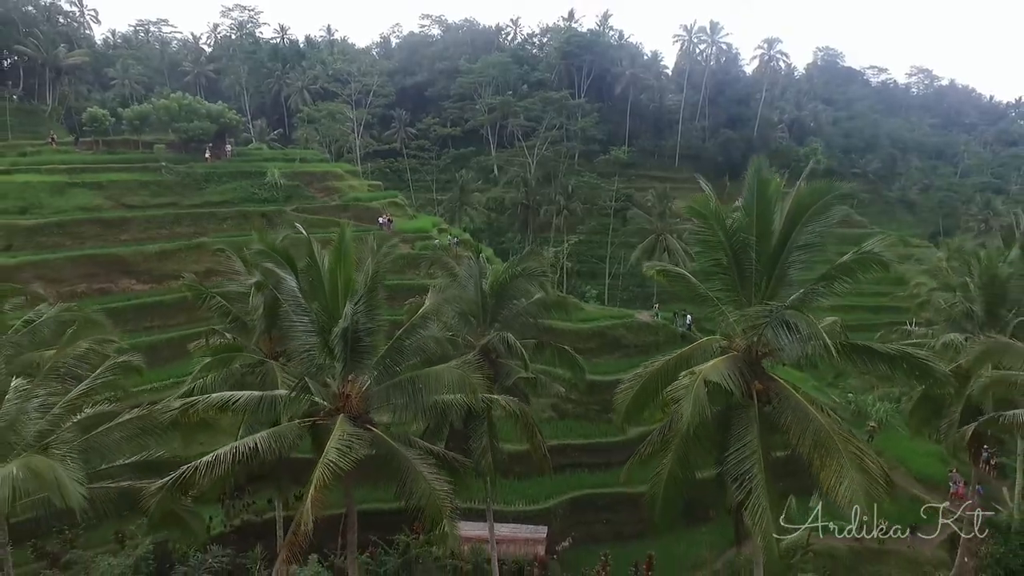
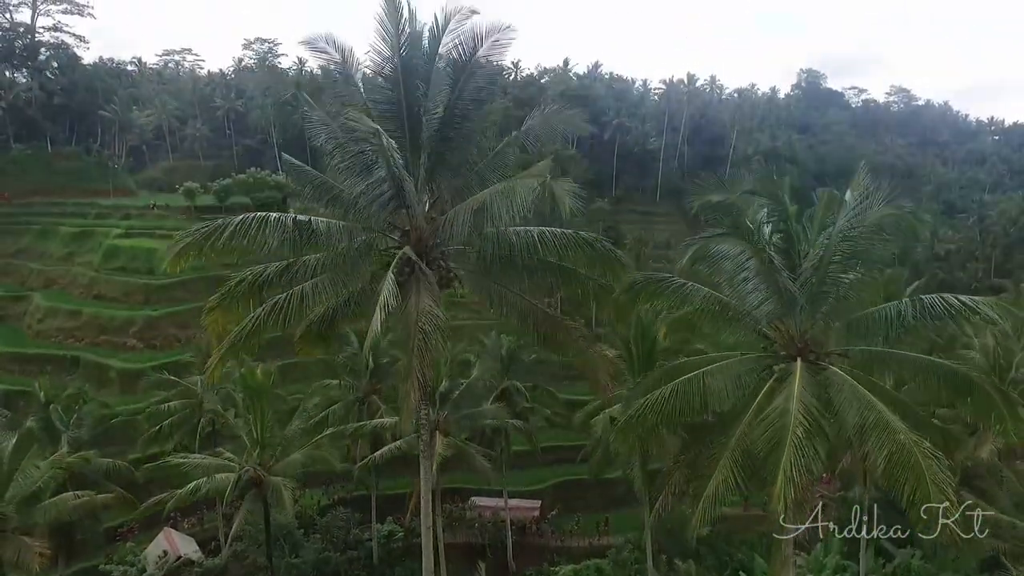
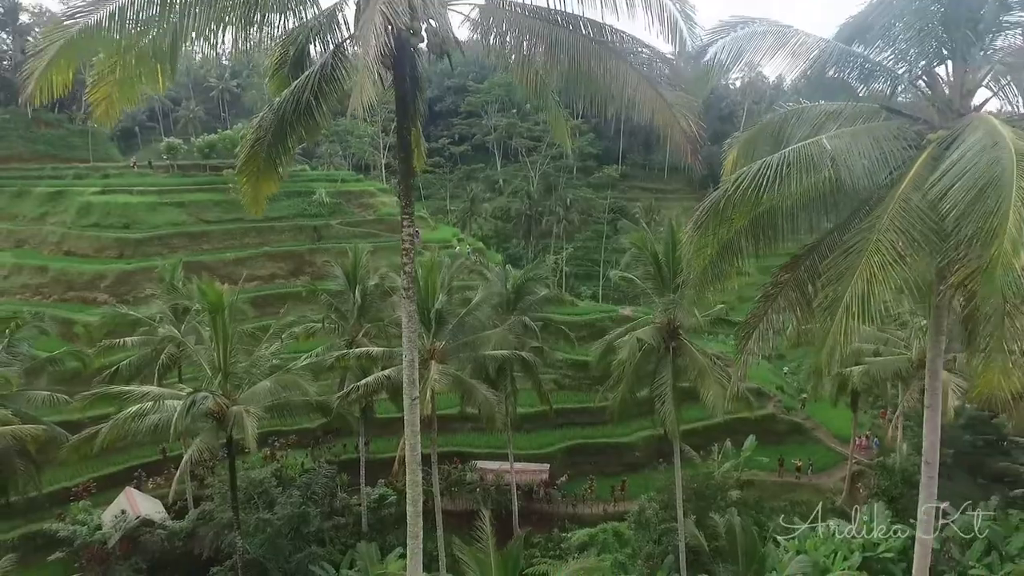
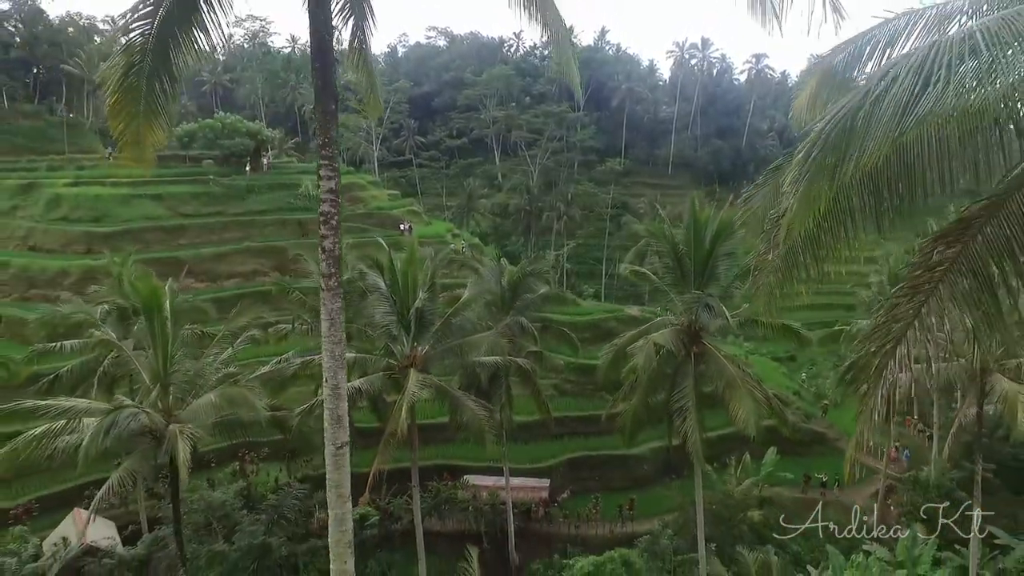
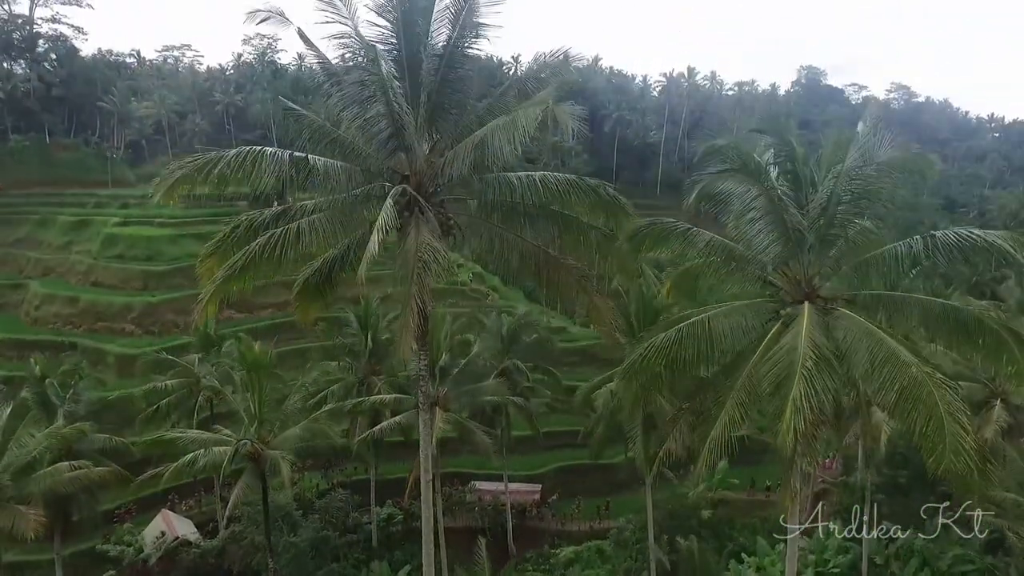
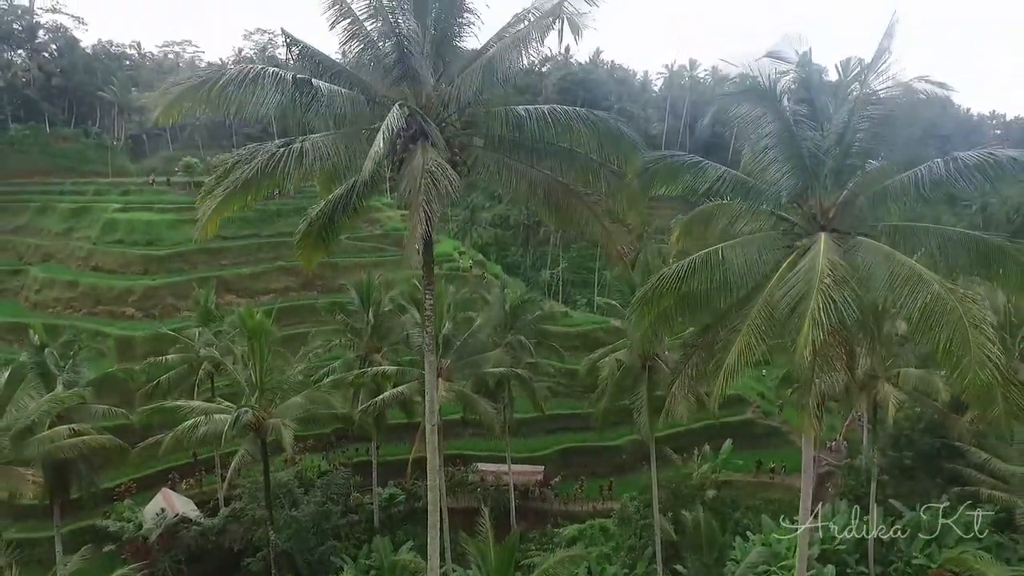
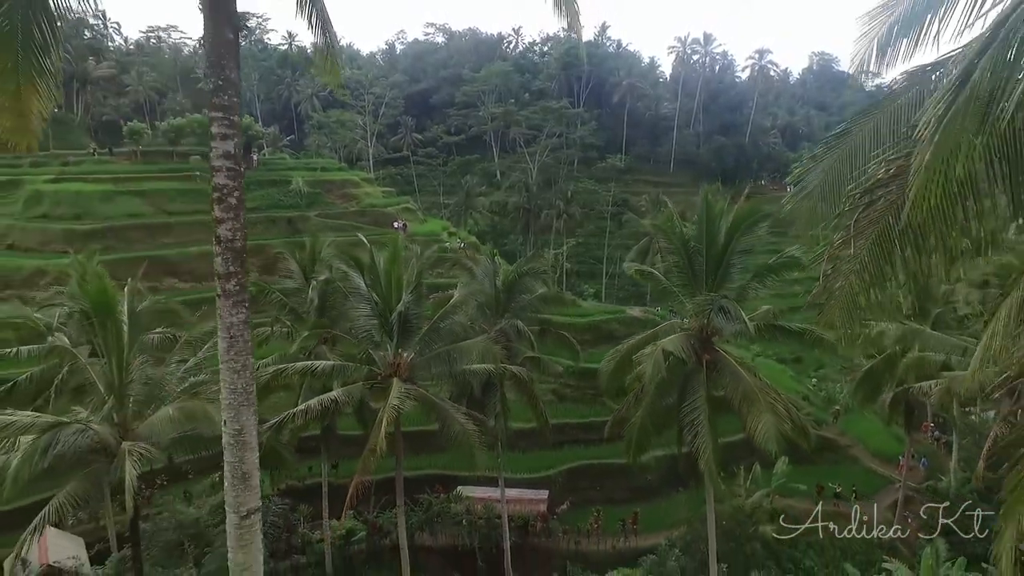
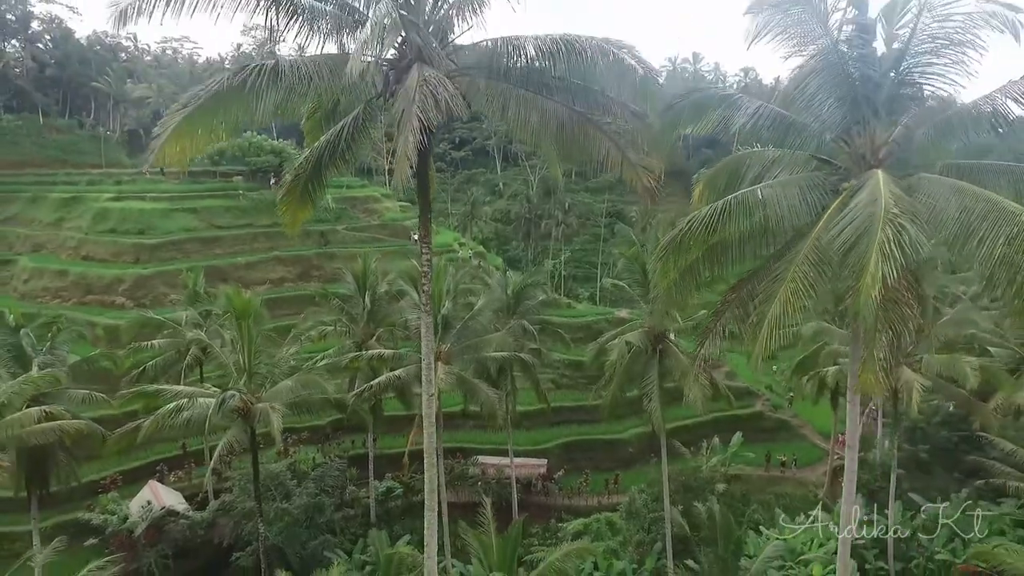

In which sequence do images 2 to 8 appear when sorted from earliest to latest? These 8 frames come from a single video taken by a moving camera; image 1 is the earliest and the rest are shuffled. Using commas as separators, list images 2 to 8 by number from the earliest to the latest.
7, 4, 3, 8, 6, 5, 2
